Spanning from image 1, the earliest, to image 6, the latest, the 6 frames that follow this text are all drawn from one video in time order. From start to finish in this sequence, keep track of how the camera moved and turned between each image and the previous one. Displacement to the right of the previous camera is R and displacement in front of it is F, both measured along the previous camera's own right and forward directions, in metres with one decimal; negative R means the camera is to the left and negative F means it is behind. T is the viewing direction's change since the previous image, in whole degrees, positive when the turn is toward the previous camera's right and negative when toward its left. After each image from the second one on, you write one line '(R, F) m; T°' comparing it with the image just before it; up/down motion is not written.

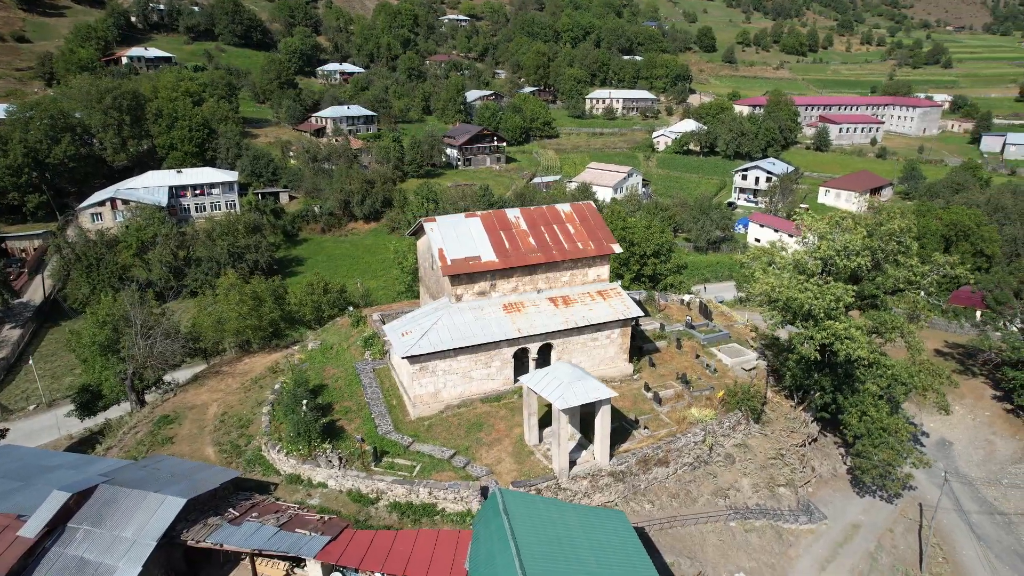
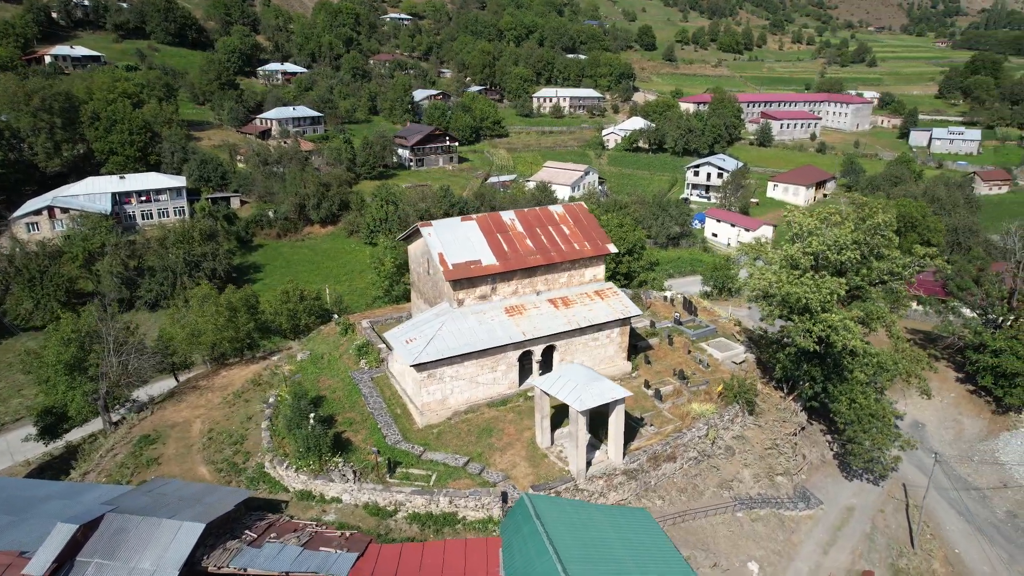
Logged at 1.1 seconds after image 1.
(-1.4, +0.1) m; +5°
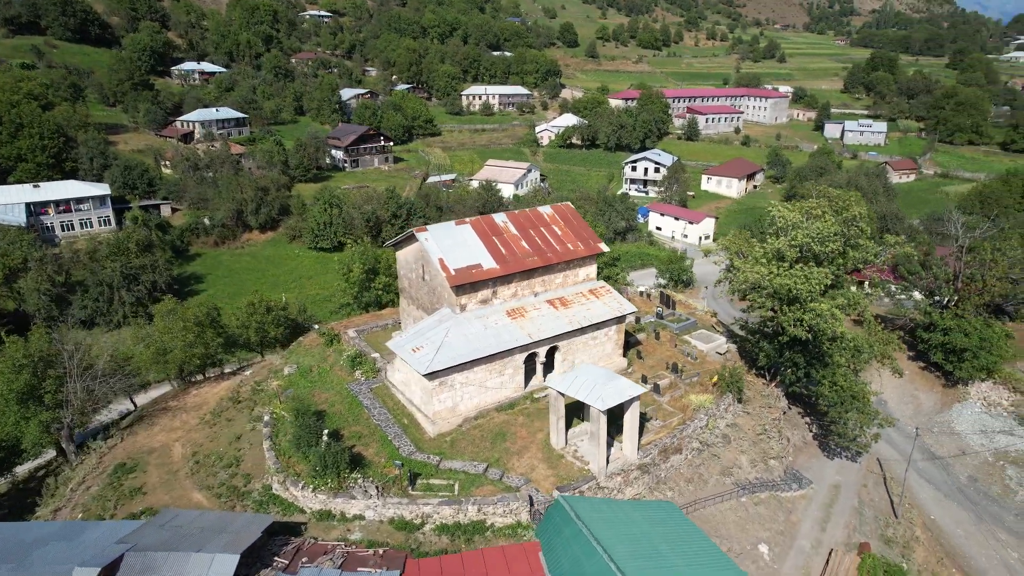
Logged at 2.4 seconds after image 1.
(-1.8, +0.1) m; +6°
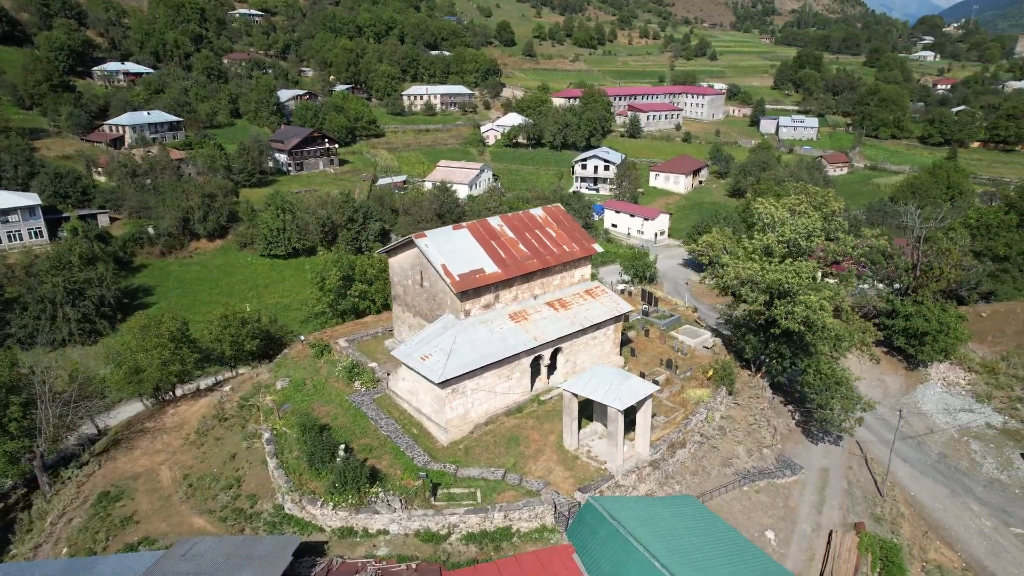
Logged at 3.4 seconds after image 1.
(-1.5, +0.1) m; +5°
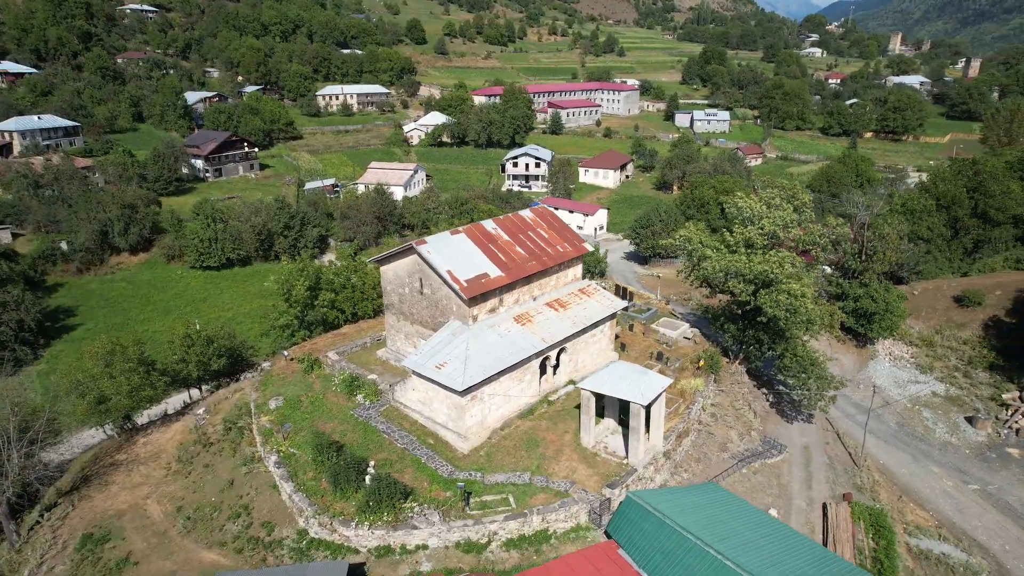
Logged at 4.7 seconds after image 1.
(-2.2, +0.1) m; +7°
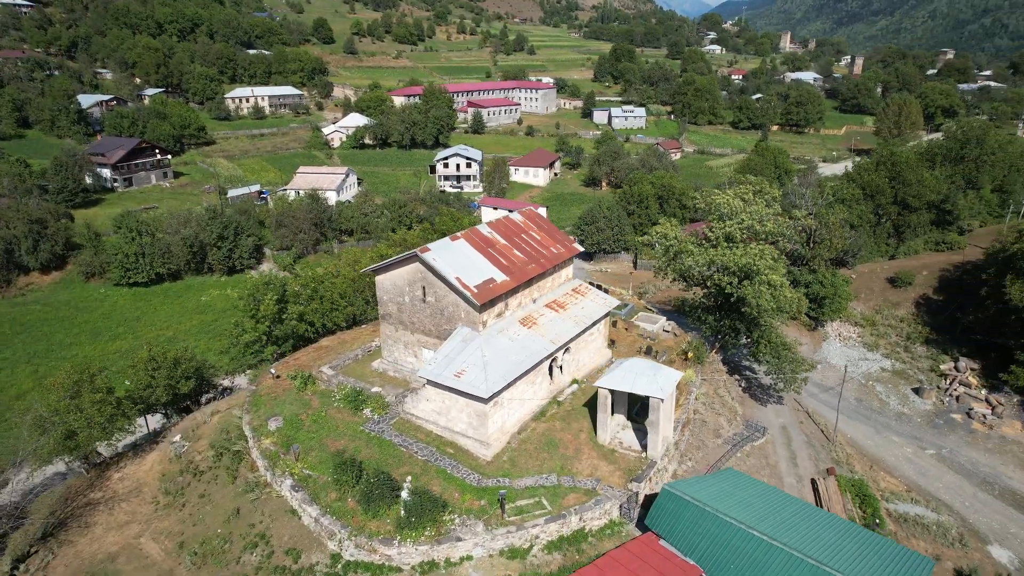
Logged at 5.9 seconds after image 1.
(-2.2, +0.1) m; +7°
